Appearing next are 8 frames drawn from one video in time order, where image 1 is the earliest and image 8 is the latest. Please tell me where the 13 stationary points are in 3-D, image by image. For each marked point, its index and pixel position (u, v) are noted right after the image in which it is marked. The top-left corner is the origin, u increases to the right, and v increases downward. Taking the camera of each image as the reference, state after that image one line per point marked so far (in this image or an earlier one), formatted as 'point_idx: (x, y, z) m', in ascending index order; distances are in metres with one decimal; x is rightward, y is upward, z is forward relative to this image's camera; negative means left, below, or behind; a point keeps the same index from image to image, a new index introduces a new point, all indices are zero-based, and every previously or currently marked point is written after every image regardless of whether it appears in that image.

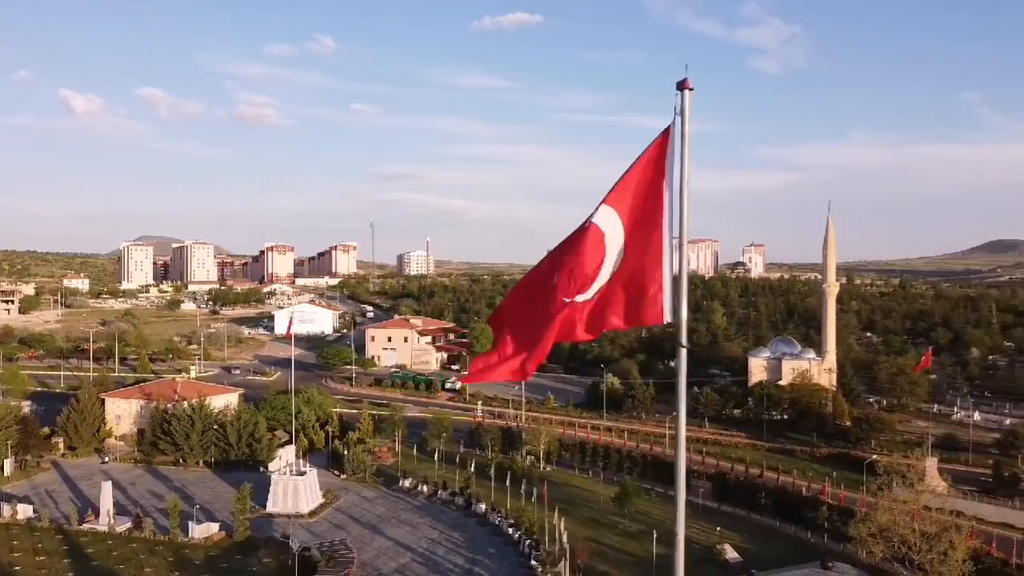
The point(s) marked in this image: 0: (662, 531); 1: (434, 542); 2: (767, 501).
0: (+3.2, -5.3, +17.8) m
1: (-1.7, -5.4, +17.4) m
2: (+5.8, -4.8, +18.6) m
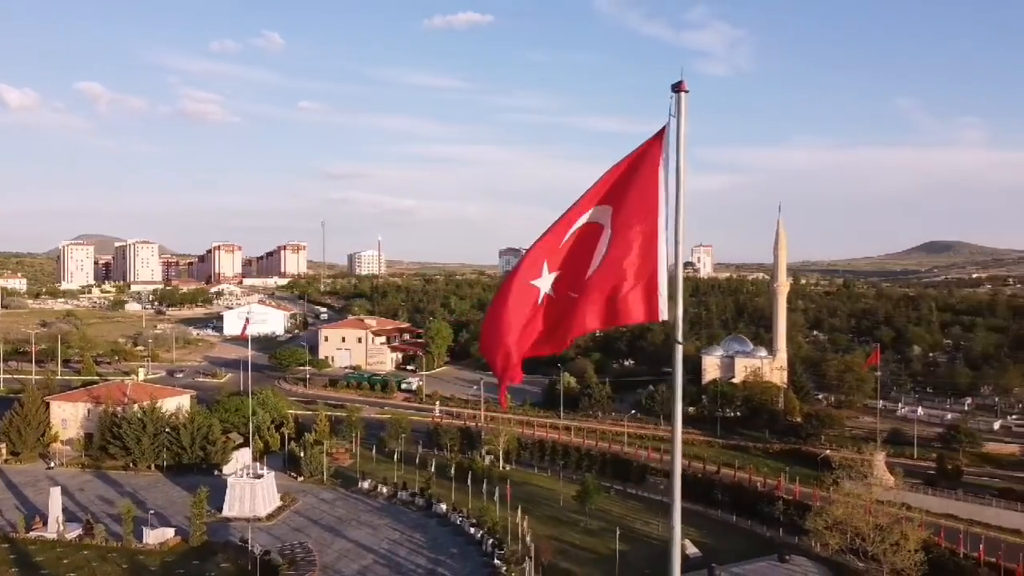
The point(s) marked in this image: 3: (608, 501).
0: (+2.4, -5.3, +18.0) m
1: (-2.5, -5.4, +17.3) m
2: (+4.9, -4.8, +18.9) m
3: (+2.3, -5.2, +19.8) m
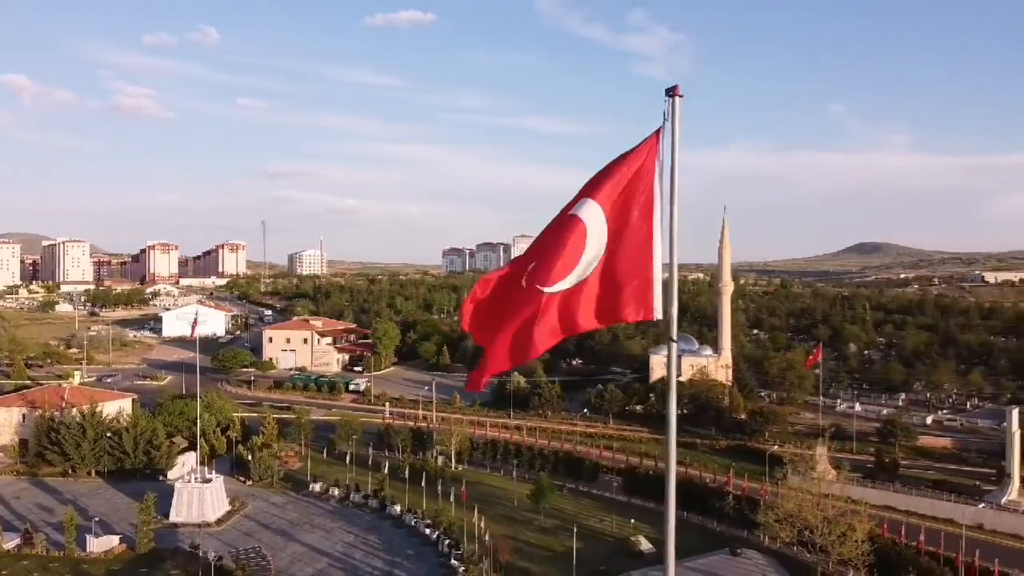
0: (+1.4, -5.3, +18.2) m
1: (-3.4, -5.4, +17.1) m
2: (+3.8, -4.8, +19.3) m
3: (+1.2, -5.2, +20.0) m
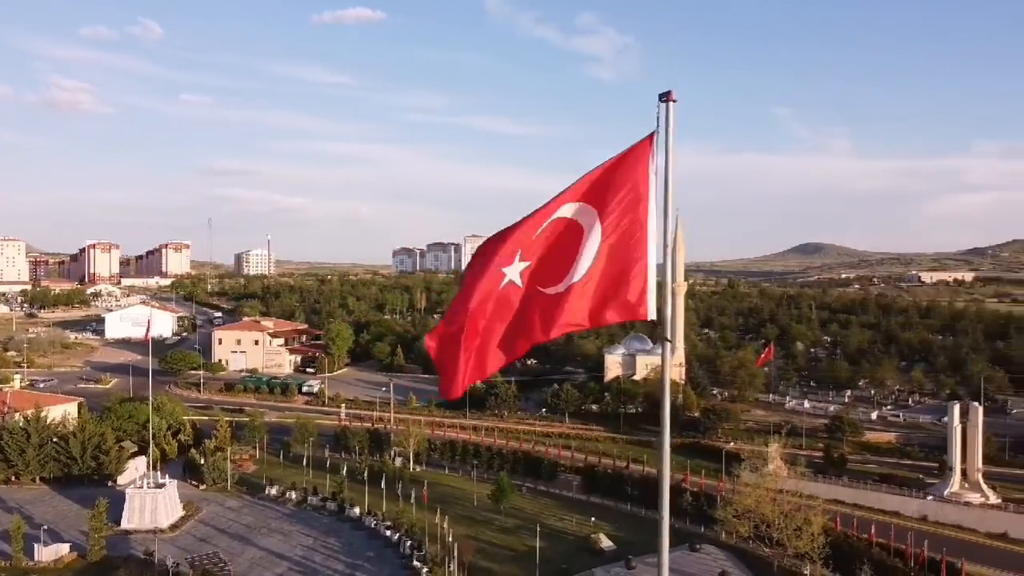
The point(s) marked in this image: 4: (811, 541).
0: (+0.5, -5.3, +18.3) m
1: (-4.2, -5.4, +16.9) m
2: (+2.9, -4.8, +19.5) m
3: (+0.2, -5.2, +20.1) m
4: (+5.3, -4.5, +14.4) m
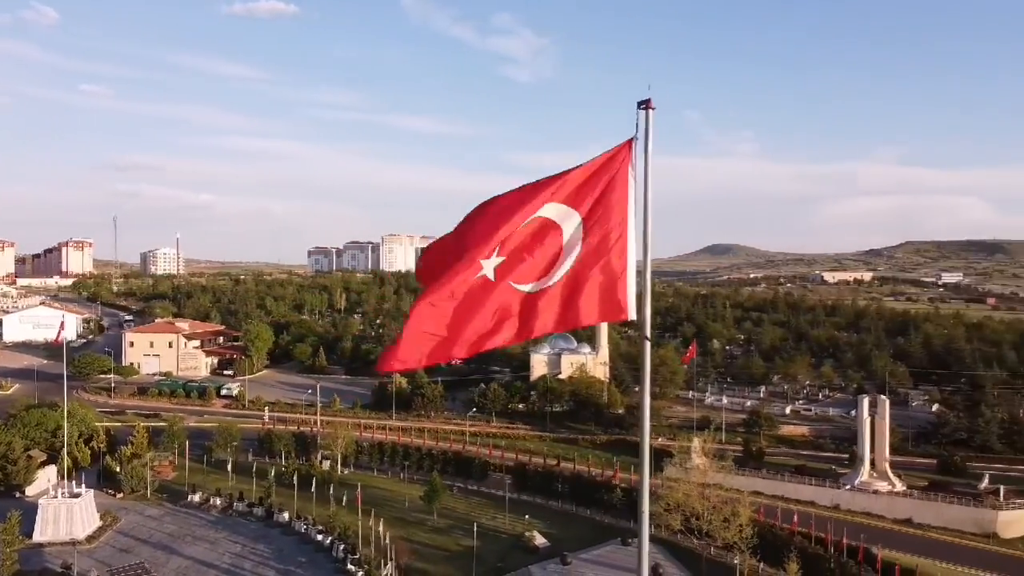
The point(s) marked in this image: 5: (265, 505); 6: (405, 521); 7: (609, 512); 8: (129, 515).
0: (-1.0, -5.3, +18.3) m
1: (-5.5, -5.4, +16.5) m
2: (+1.3, -4.8, +19.8) m
3: (-1.4, -5.2, +20.1) m
4: (+4.1, -4.5, +15.0) m
5: (-5.8, -5.1, +19.2) m
6: (-2.4, -5.2, +18.3) m
7: (+2.2, -5.1, +18.6) m
8: (-8.9, -5.3, +19.1) m
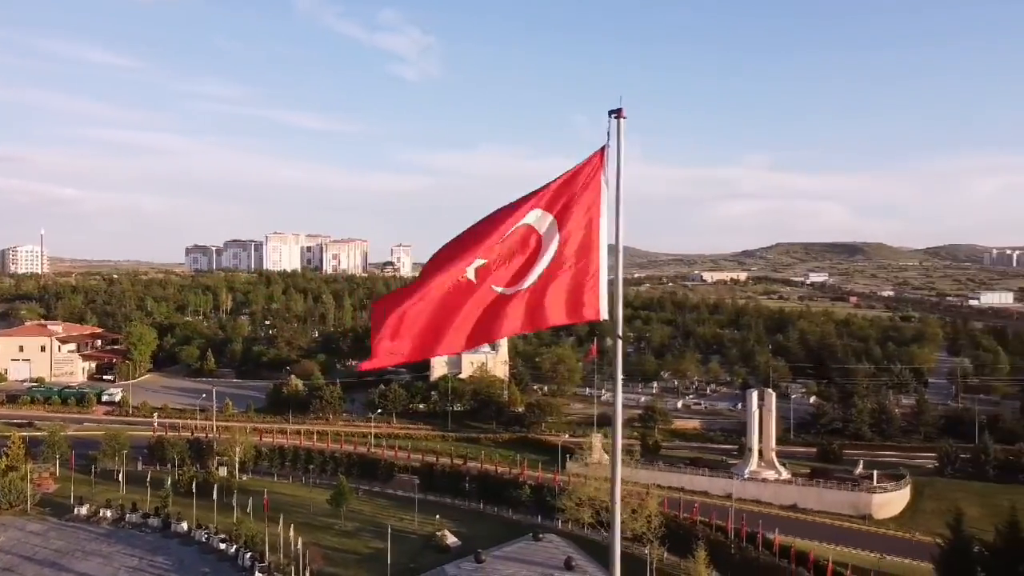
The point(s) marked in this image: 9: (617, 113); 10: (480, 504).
0: (-3.0, -5.3, +18.2) m
1: (-7.2, -5.4, +15.7) m
2: (-1.0, -4.8, +19.9) m
3: (-3.7, -5.2, +19.8) m
4: (+2.5, -4.5, +15.5) m
5: (-7.9, -5.1, +18.4) m
6: (-4.4, -5.2, +17.9) m
7: (+0.1, -5.1, +18.9) m
8: (-10.9, -5.3, +17.8) m
9: (+0.6, +1.0, +4.6) m
10: (-0.7, -5.2, +19.6) m
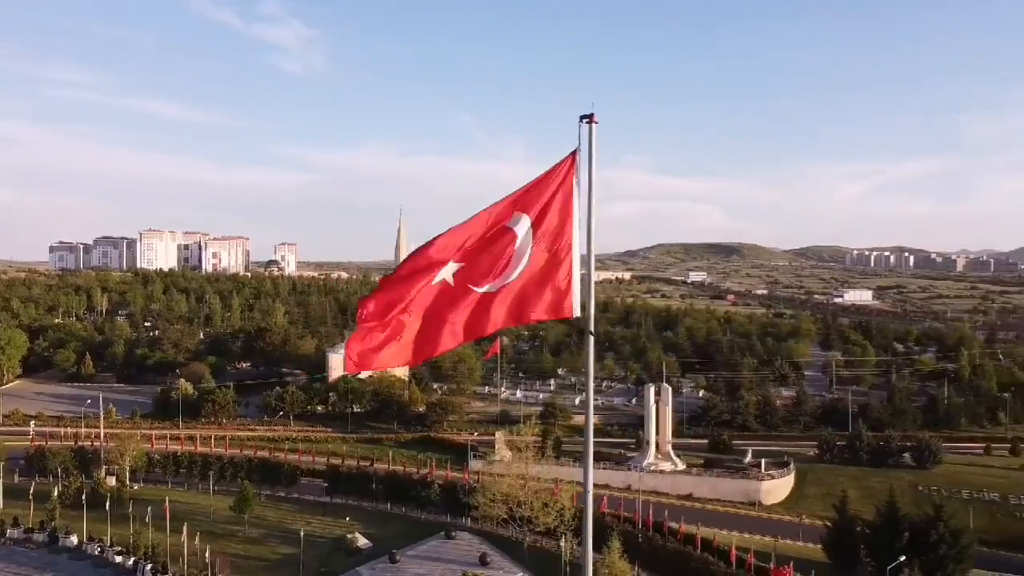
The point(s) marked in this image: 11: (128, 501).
0: (-4.9, -5.3, +17.7) m
1: (-8.8, -5.4, +14.7) m
2: (-3.2, -4.8, +19.8) m
3: (-5.8, -5.2, +19.3) m
4: (+0.9, -4.4, +15.9) m
5: (-9.8, -5.1, +17.3) m
6: (-6.3, -5.2, +17.3) m
7: (-1.9, -5.1, +18.9) m
8: (-12.8, -5.3, +16.3) m
9: (+0.4, +1.0, +4.8) m
10: (-2.9, -5.2, +19.5) m
11: (-8.9, -4.9, +19.1) m
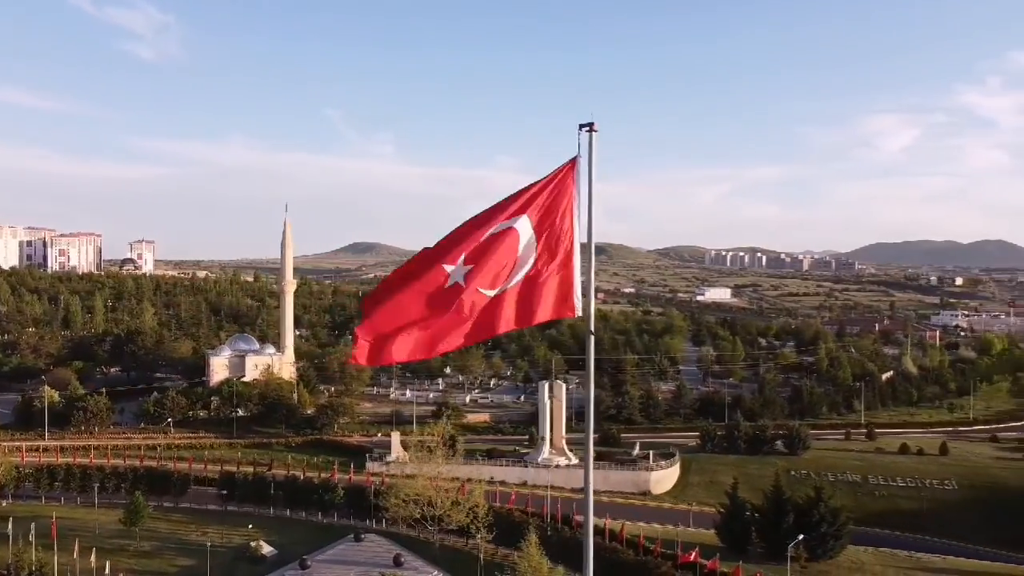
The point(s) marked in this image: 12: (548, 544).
0: (-6.8, -5.3, +17.0) m
1: (-10.2, -5.4, +13.4) m
2: (-5.4, -4.8, +19.2) m
3: (-8.0, -5.2, +18.4) m
4: (-0.8, -4.4, +16.0) m
5: (-11.6, -5.1, +15.7) m
6: (-8.1, -5.2, +16.4) m
7: (-4.1, -5.1, +18.6) m
8: (-14.4, -5.3, +14.4) m
9: (+0.4, +1.0, +5.0) m
10: (-5.1, -5.2, +19.0) m
11: (-11.0, -5.0, +17.7) m
12: (+0.7, -4.9, +15.7) m
